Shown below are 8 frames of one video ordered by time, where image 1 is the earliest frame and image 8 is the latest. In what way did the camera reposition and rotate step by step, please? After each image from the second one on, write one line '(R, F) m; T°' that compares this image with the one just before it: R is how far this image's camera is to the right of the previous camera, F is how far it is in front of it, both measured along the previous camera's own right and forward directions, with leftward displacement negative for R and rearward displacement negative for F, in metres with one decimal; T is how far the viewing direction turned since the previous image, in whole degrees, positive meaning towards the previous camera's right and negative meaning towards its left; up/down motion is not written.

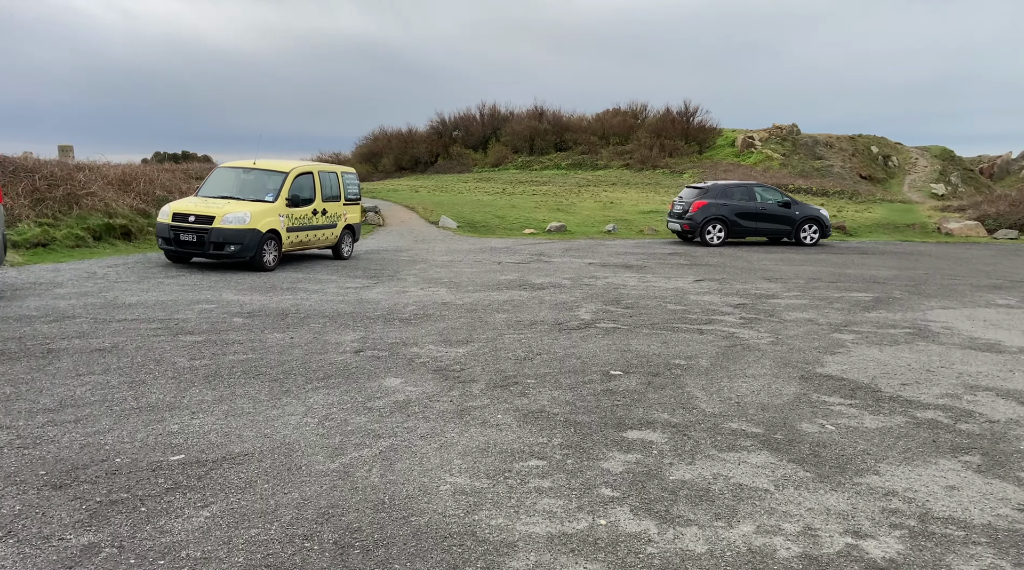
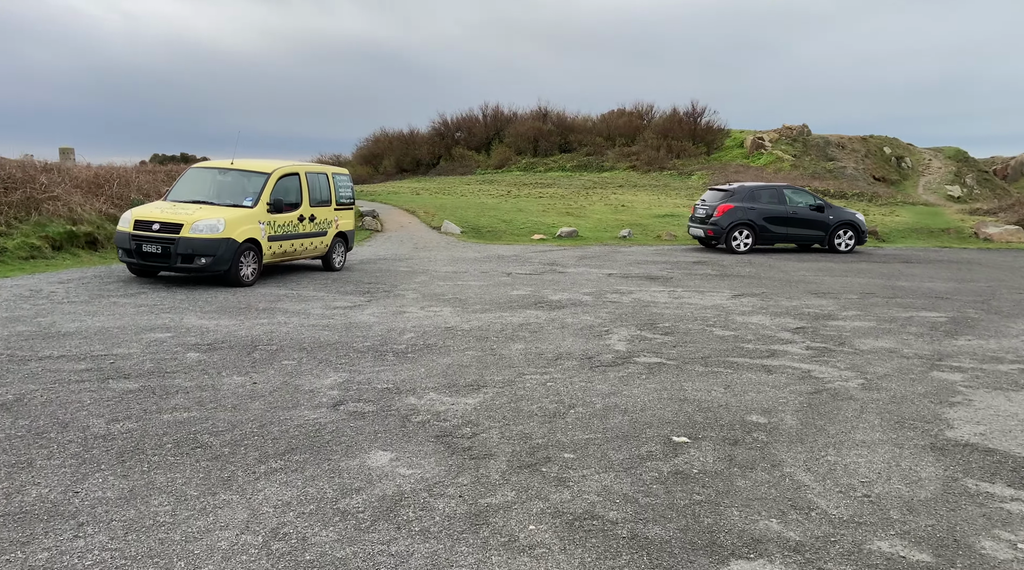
(-0.2, +1.7) m; 0°
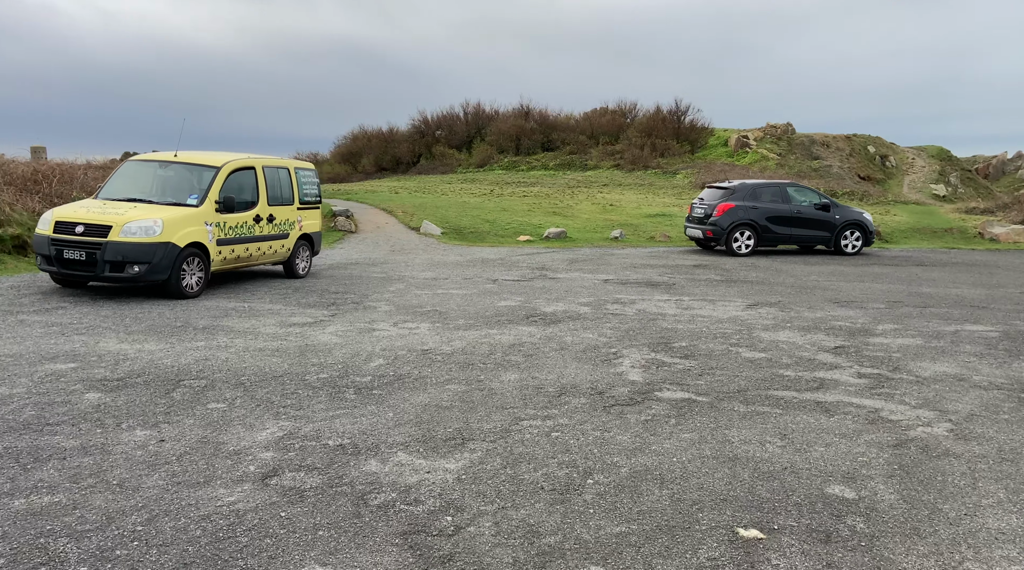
(-0.1, +1.5) m; +1°
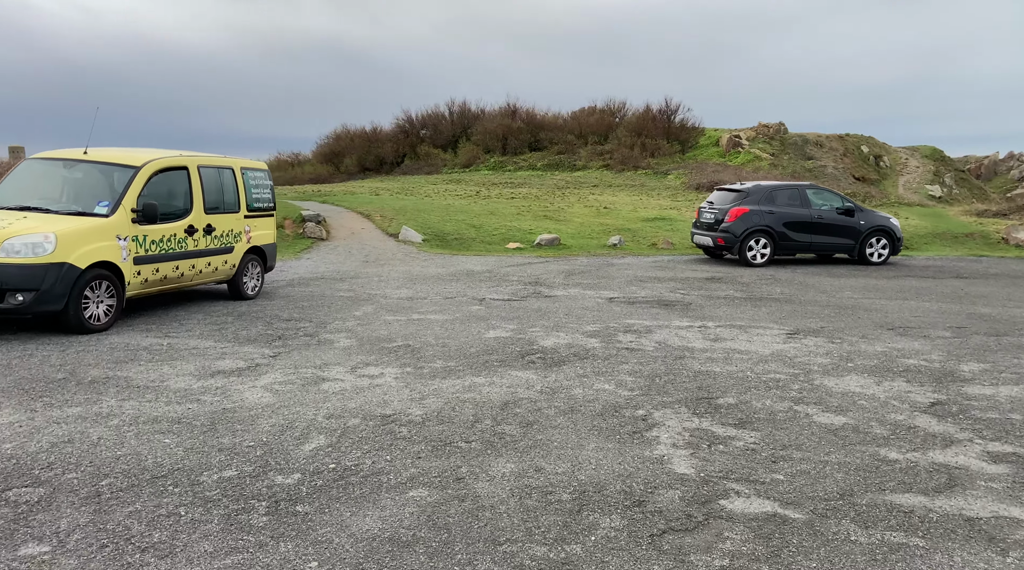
(0.0, +2.0) m; +1°
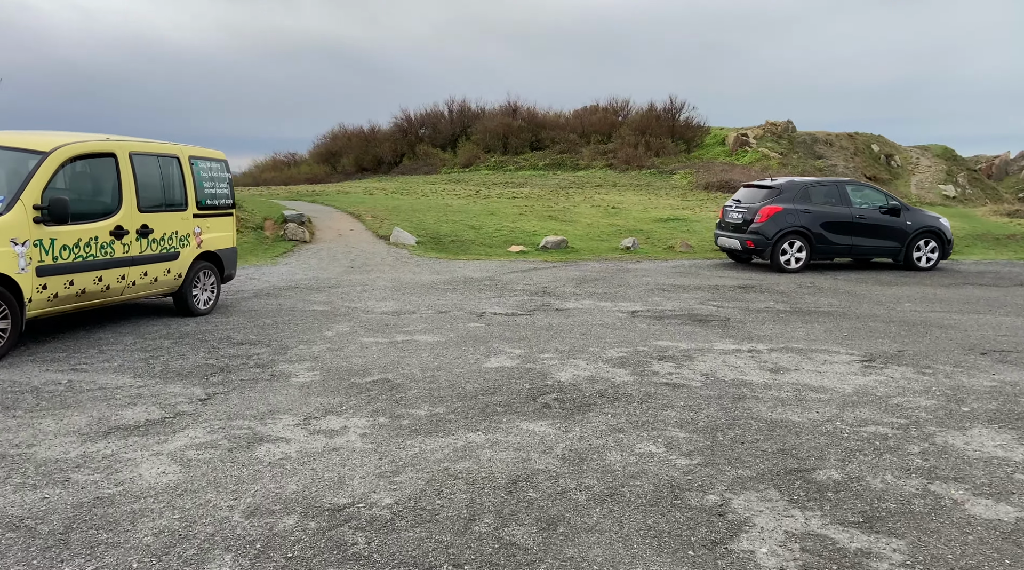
(-0.1, +1.8) m; 0°
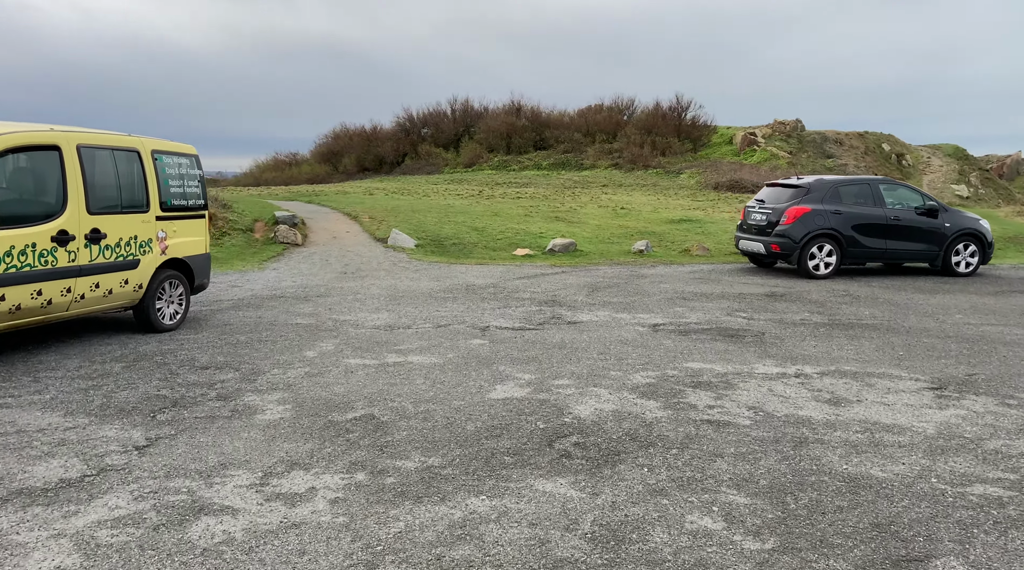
(0.0, +1.1) m; 0°
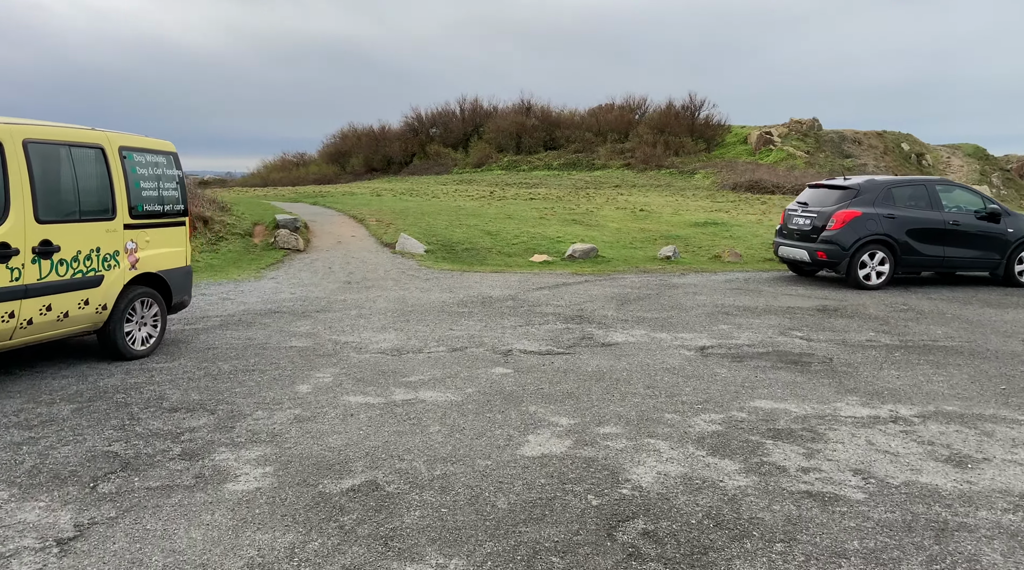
(-0.2, +1.2) m; -1°
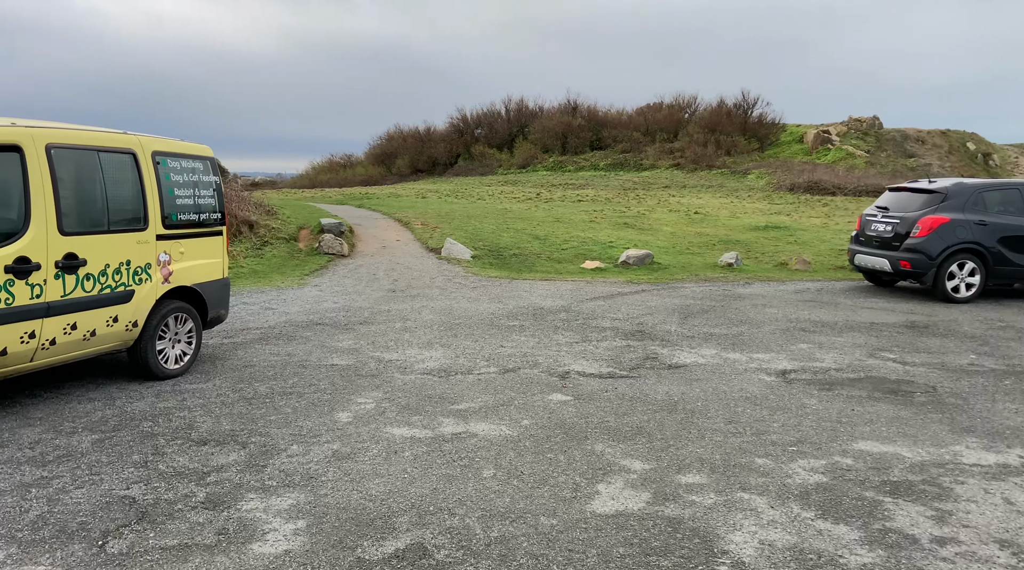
(-0.1, +0.6) m; -3°
